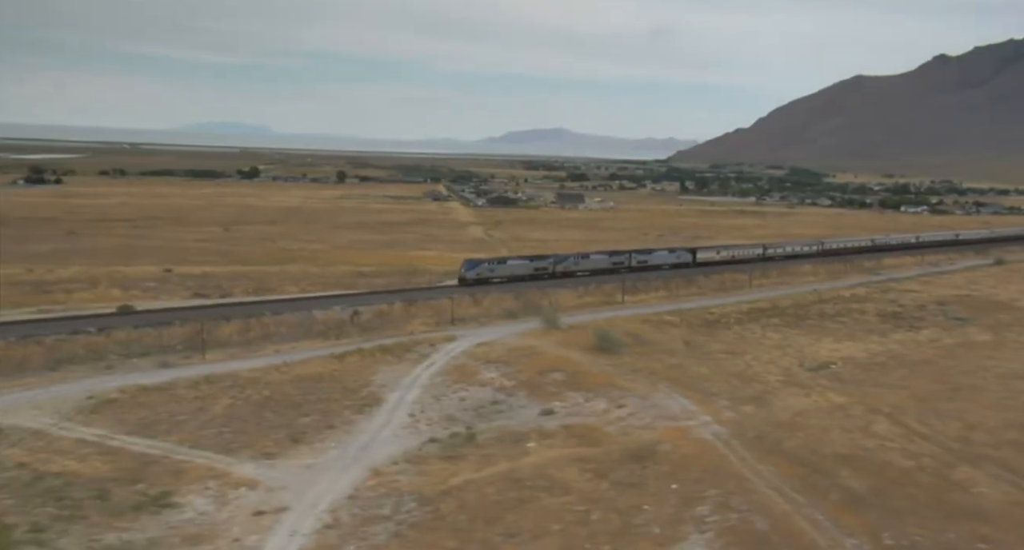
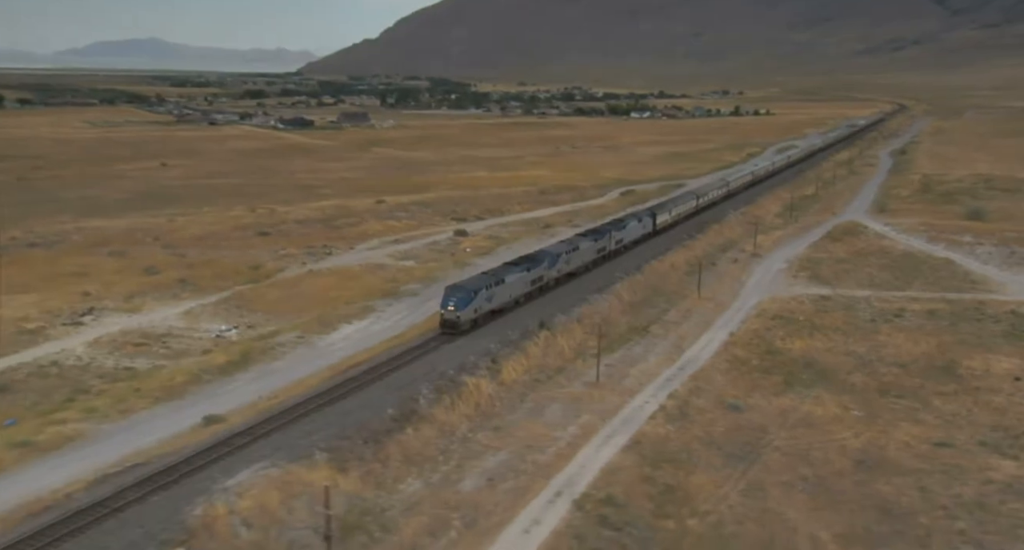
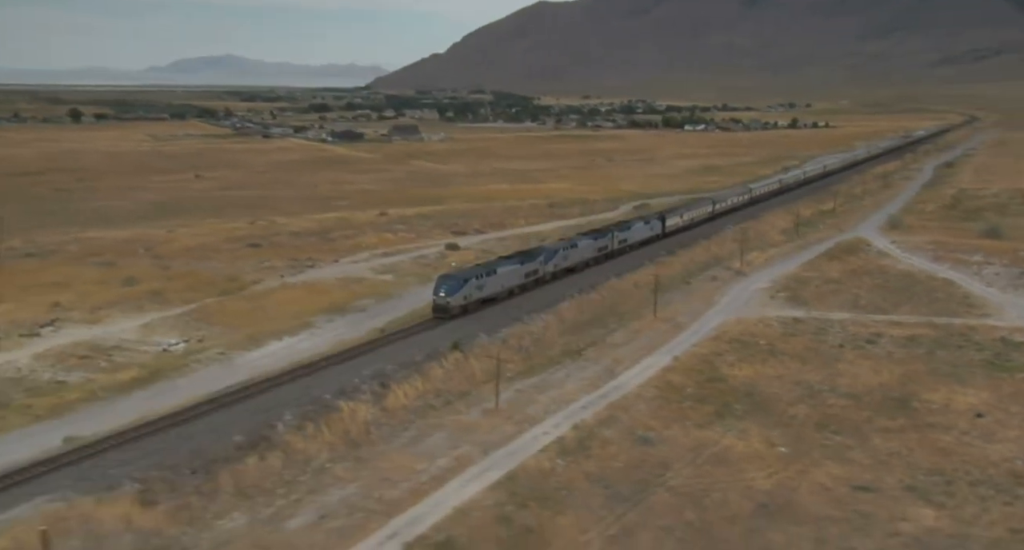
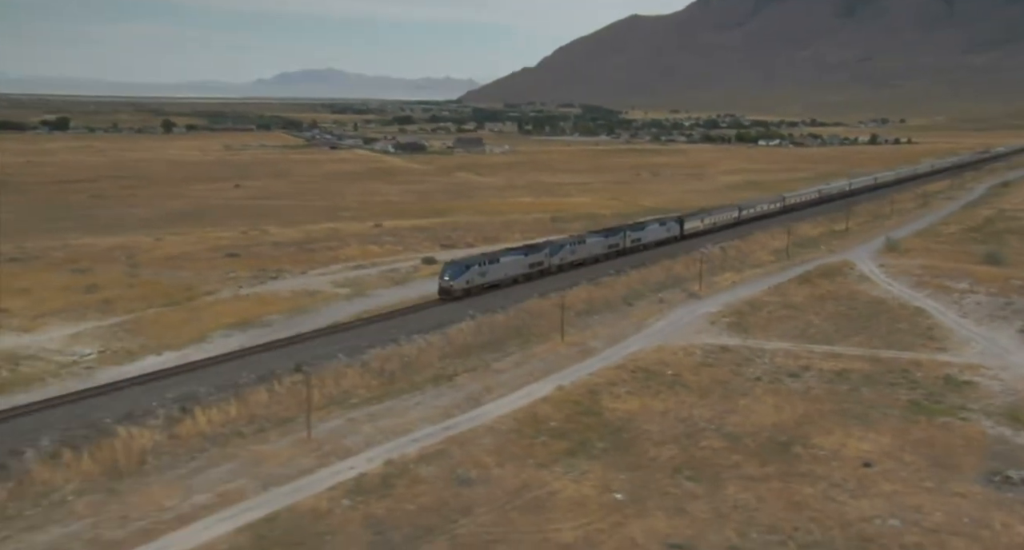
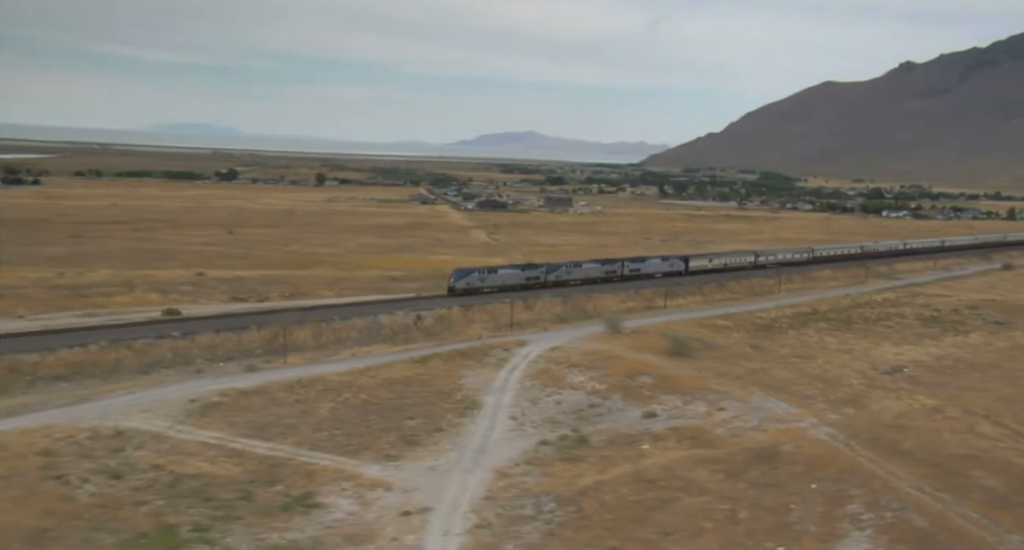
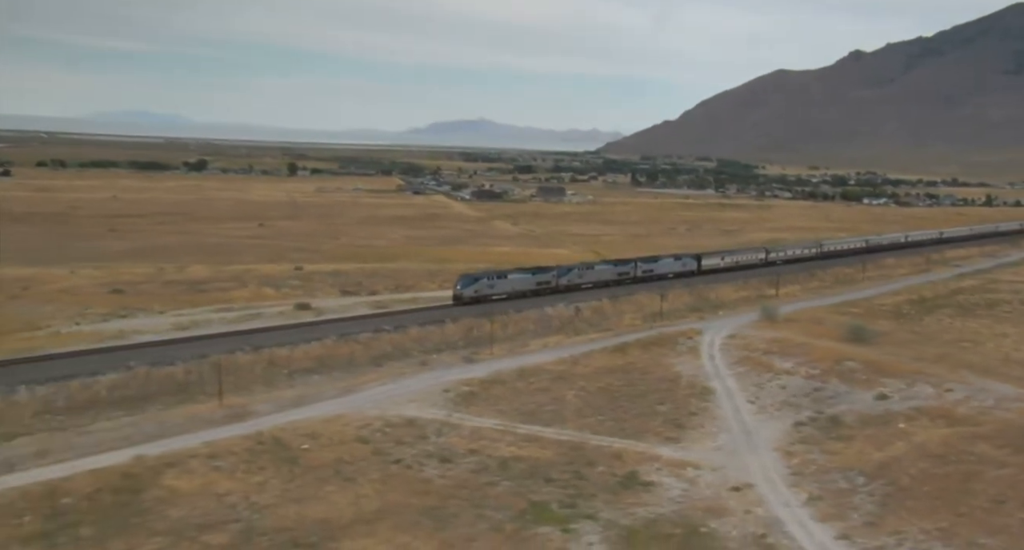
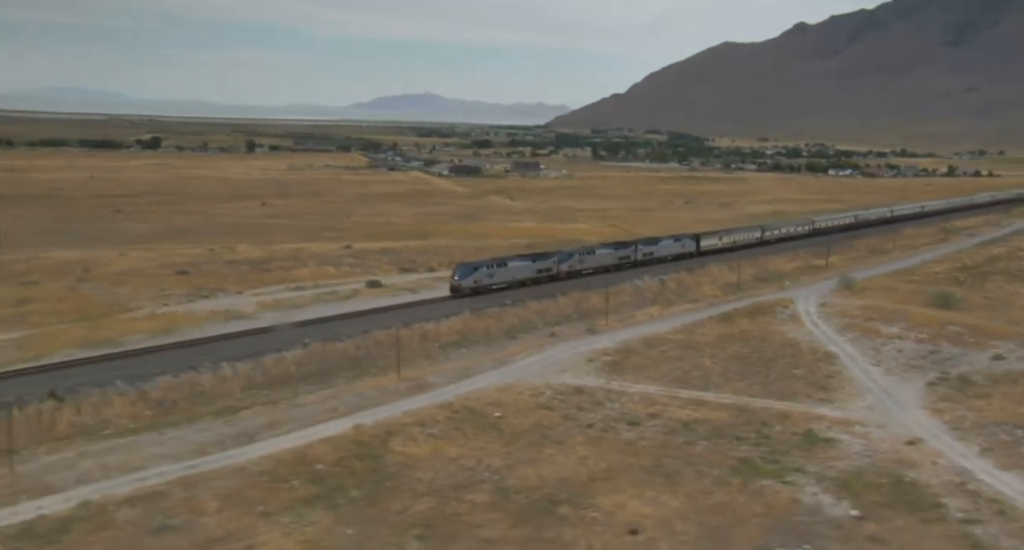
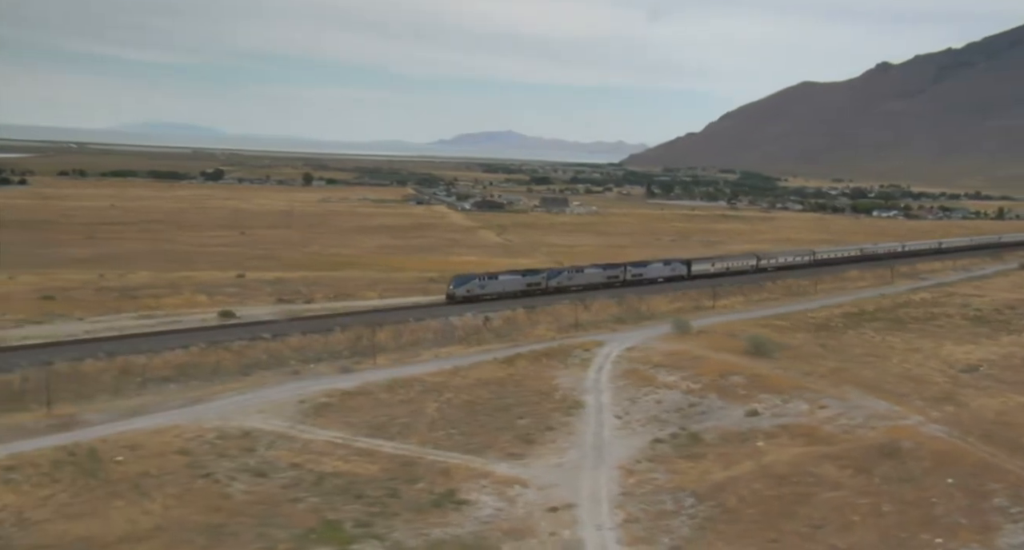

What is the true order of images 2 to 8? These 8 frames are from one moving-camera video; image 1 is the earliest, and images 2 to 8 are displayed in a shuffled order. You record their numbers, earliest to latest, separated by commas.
5, 8, 6, 7, 4, 3, 2
